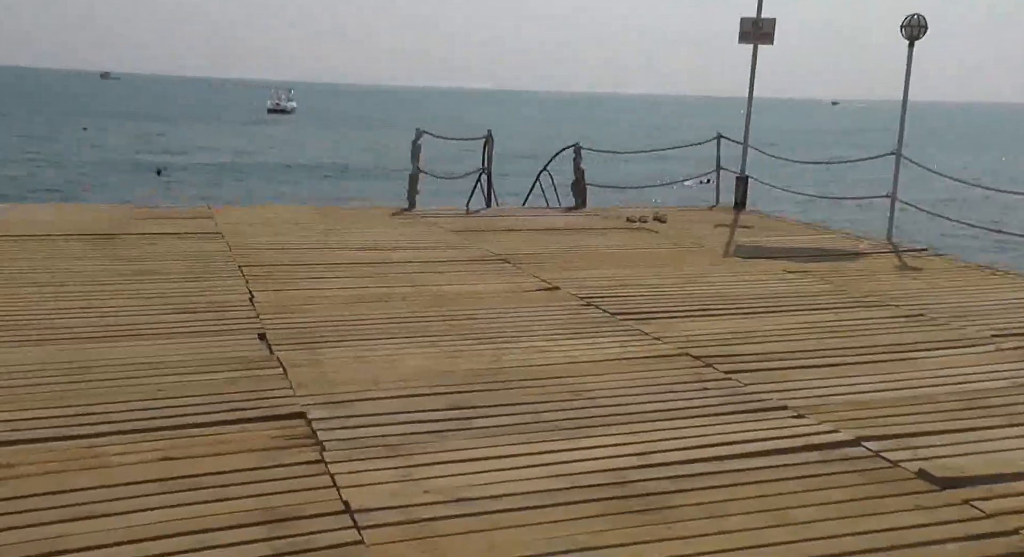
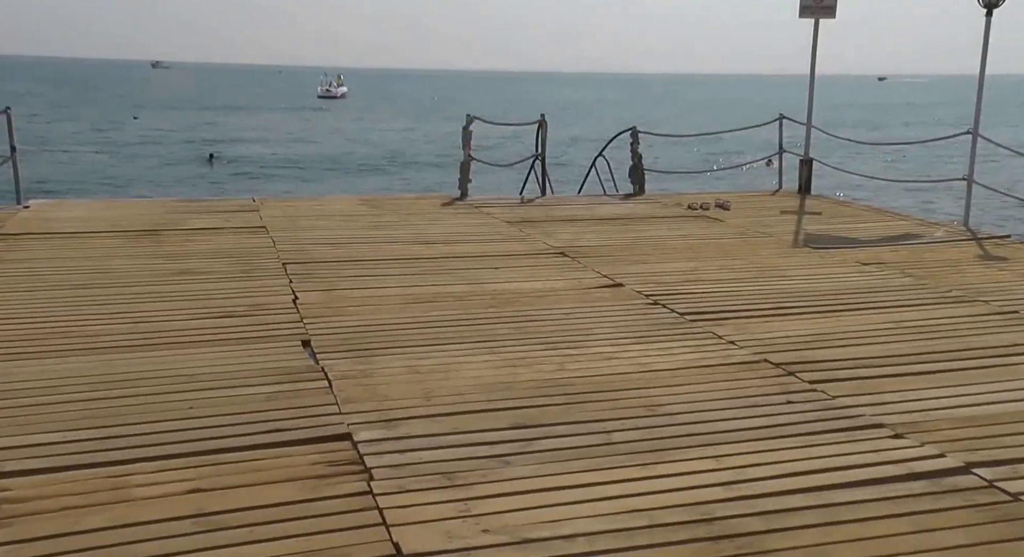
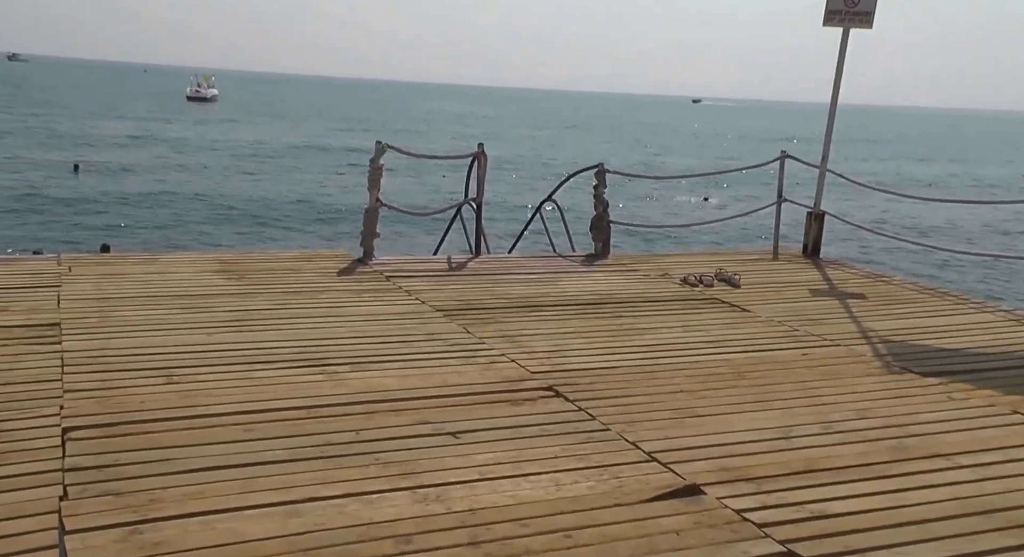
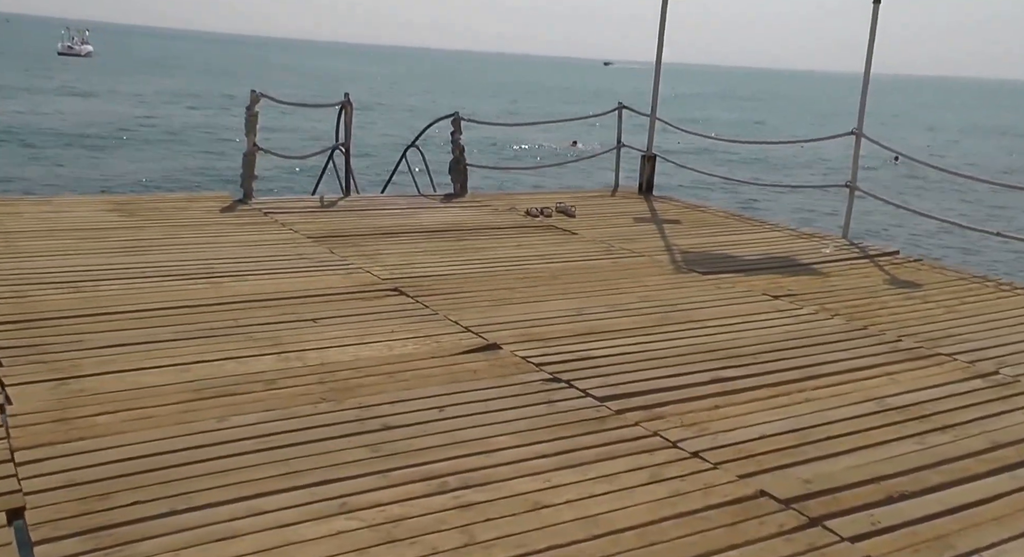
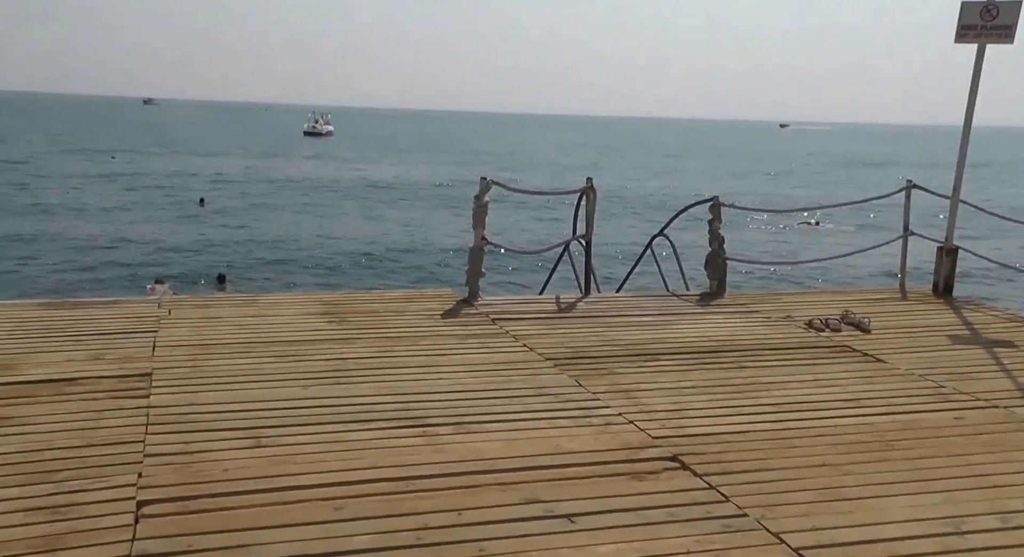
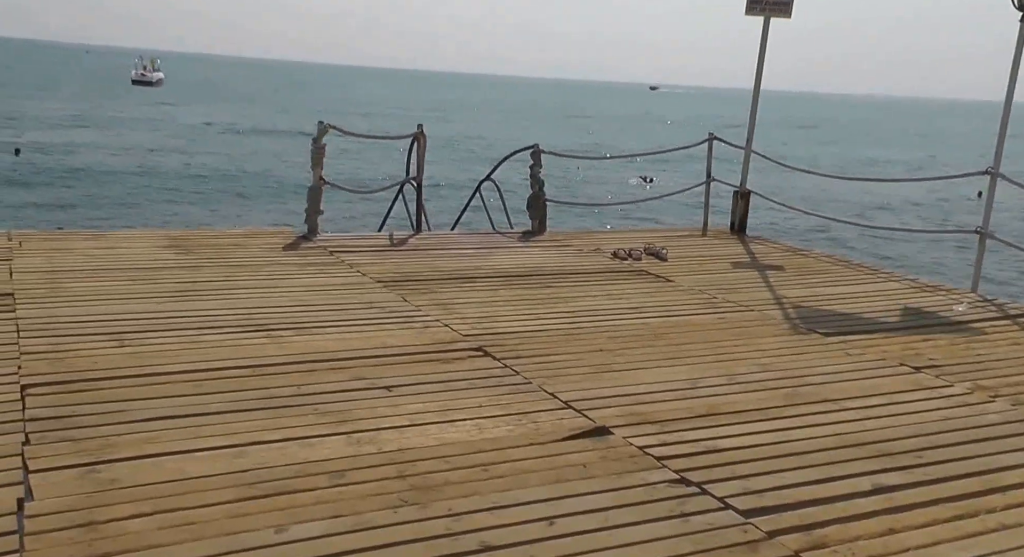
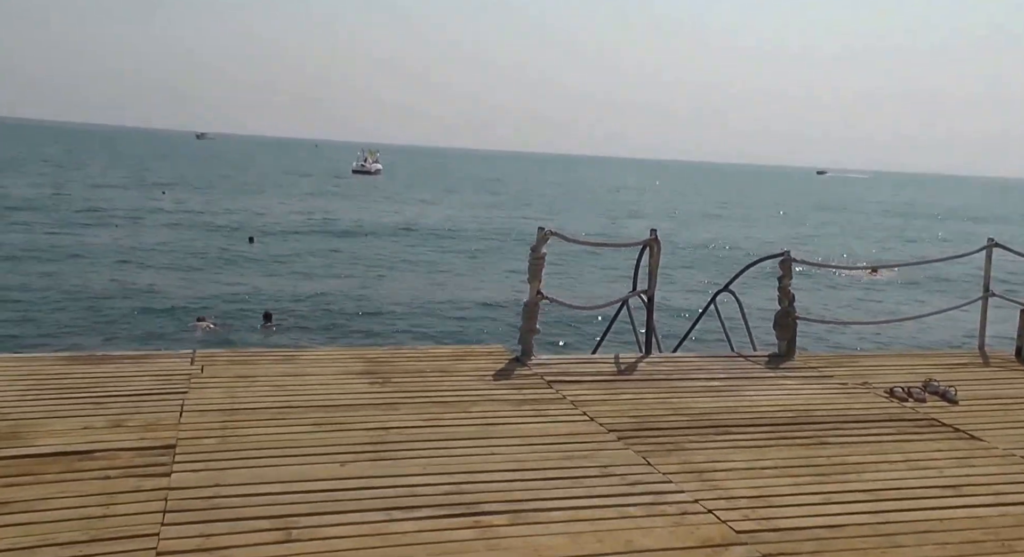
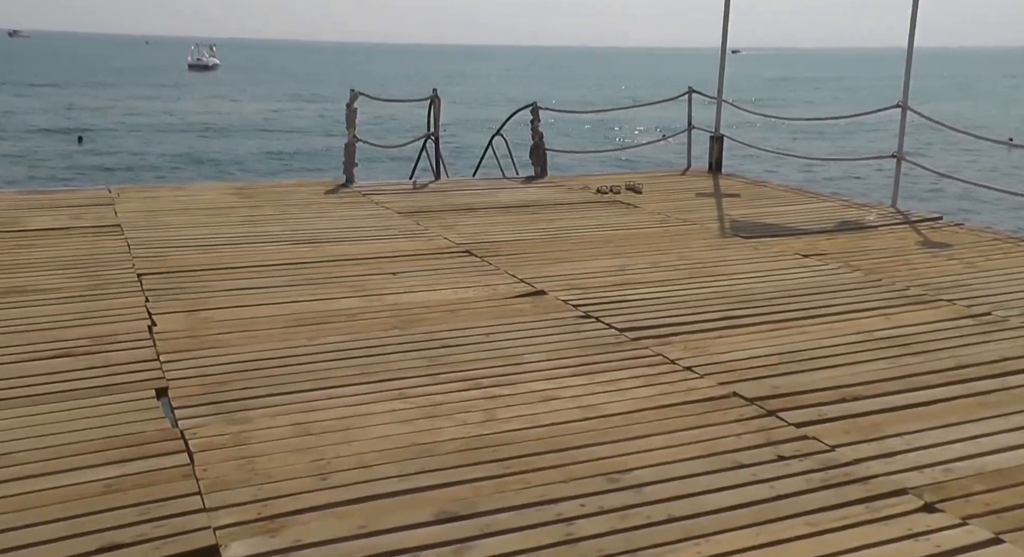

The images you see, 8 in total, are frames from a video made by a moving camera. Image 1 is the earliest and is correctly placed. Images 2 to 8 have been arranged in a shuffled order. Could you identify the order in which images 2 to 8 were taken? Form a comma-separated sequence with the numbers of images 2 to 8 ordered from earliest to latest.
2, 8, 4, 6, 3, 5, 7
